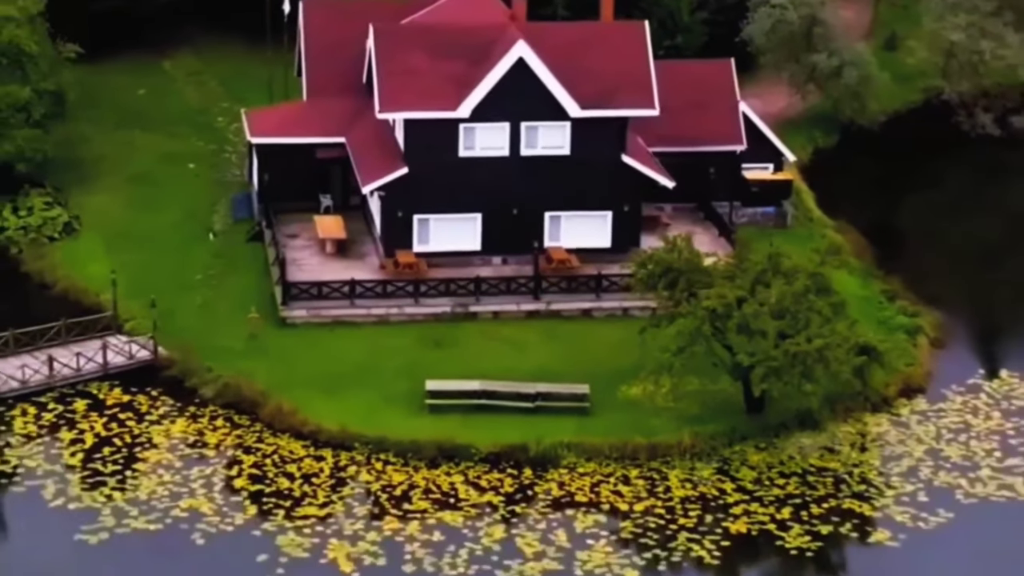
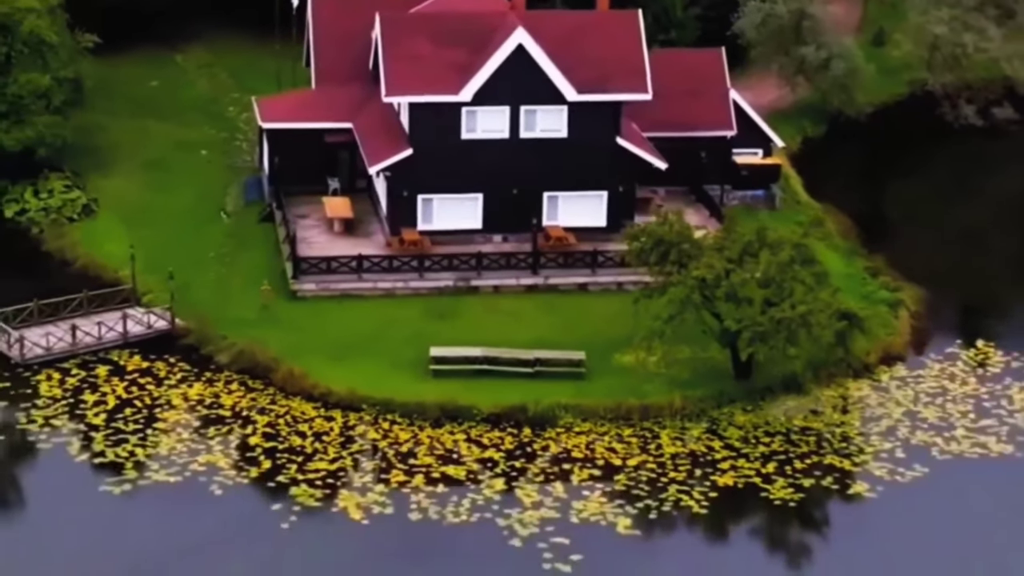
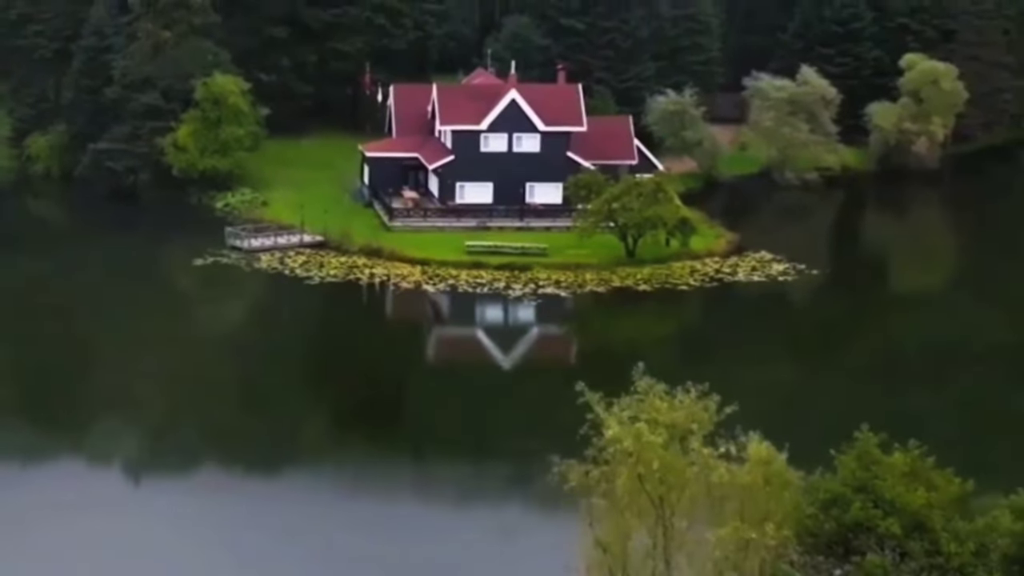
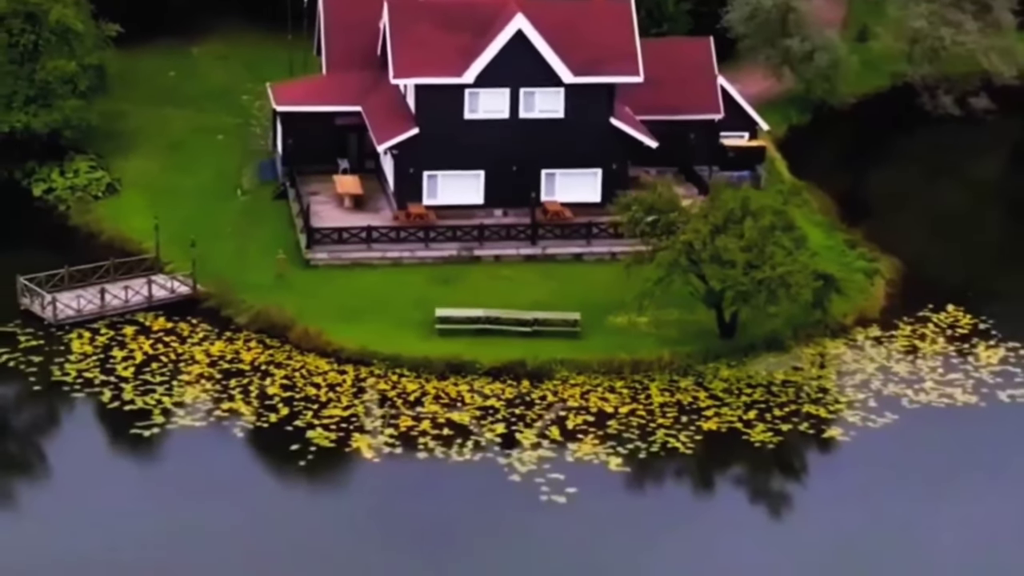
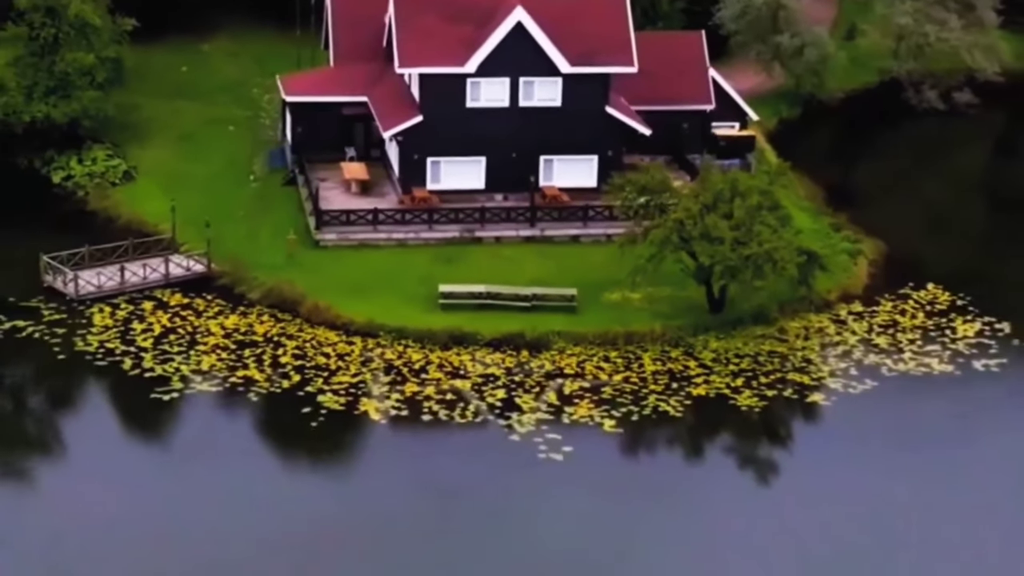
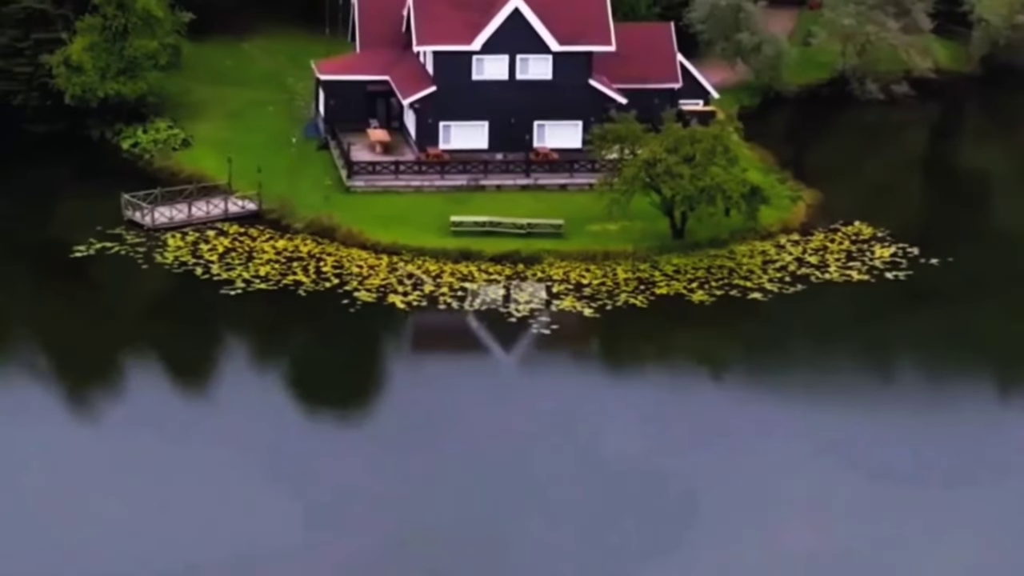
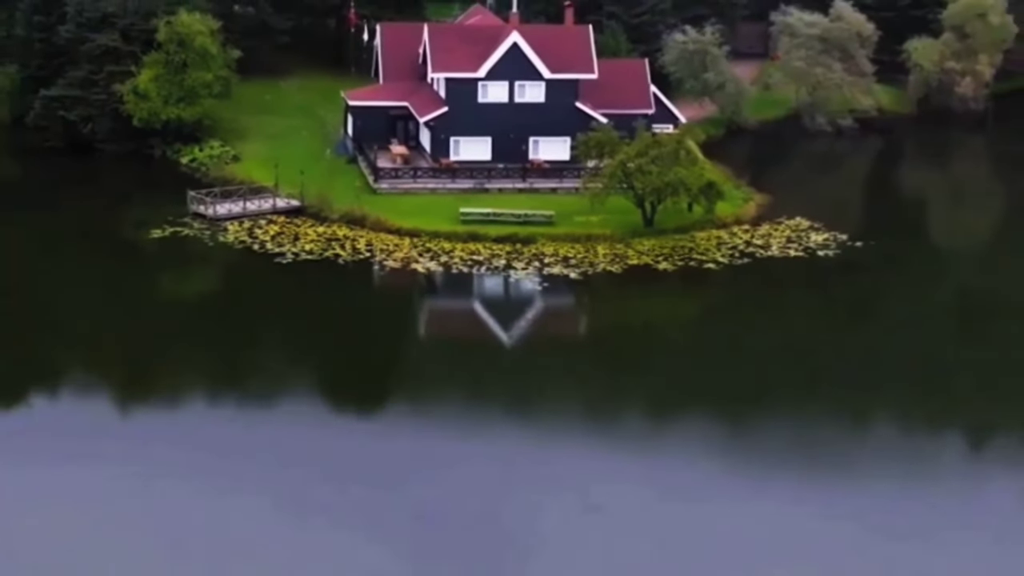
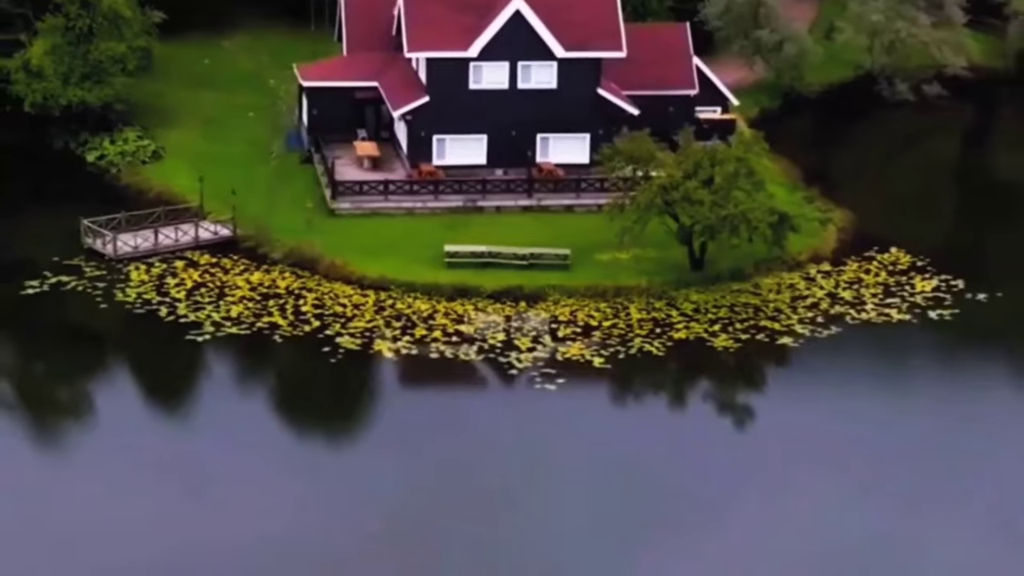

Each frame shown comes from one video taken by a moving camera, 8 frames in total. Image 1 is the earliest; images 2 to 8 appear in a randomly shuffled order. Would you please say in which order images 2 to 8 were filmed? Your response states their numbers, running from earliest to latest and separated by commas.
2, 4, 5, 8, 6, 7, 3
